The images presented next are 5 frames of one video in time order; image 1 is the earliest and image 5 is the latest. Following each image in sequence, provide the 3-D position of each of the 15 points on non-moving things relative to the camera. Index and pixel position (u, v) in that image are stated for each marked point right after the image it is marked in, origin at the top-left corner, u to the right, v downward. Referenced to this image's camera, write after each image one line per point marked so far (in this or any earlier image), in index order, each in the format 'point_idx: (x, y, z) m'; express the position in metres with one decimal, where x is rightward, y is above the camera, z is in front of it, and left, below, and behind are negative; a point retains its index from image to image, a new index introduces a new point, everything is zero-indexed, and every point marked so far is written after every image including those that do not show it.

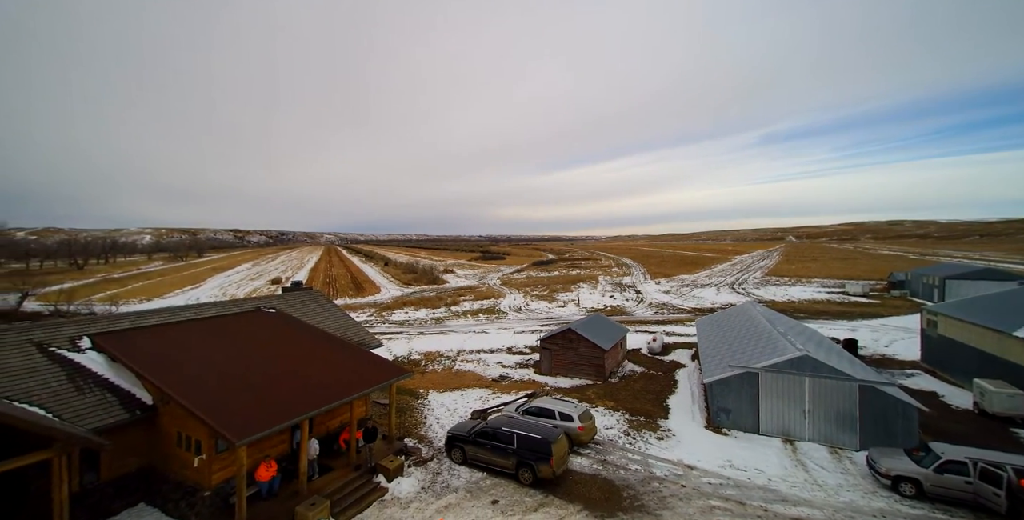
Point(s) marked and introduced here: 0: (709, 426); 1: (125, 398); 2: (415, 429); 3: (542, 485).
0: (+7.7, -6.5, +16.0) m
1: (-9.4, -3.4, +10.0) m
2: (-3.5, -6.0, +14.6) m
3: (+0.8, -6.3, +11.5) m
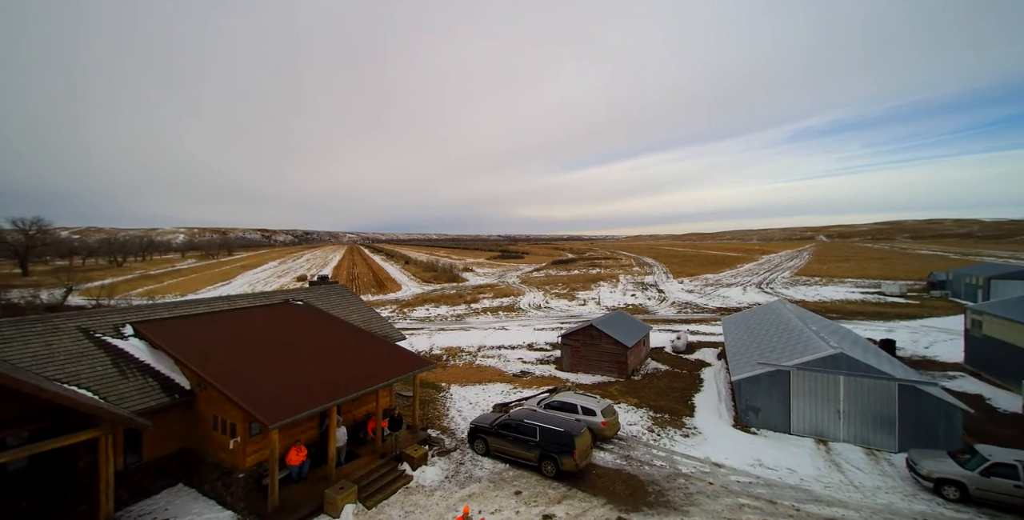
0: (+8.6, -6.3, +15.6) m
1: (-8.8, -3.1, +10.5) m
2: (-2.7, -5.8, +14.8) m
3: (+1.5, -6.1, +11.4) m
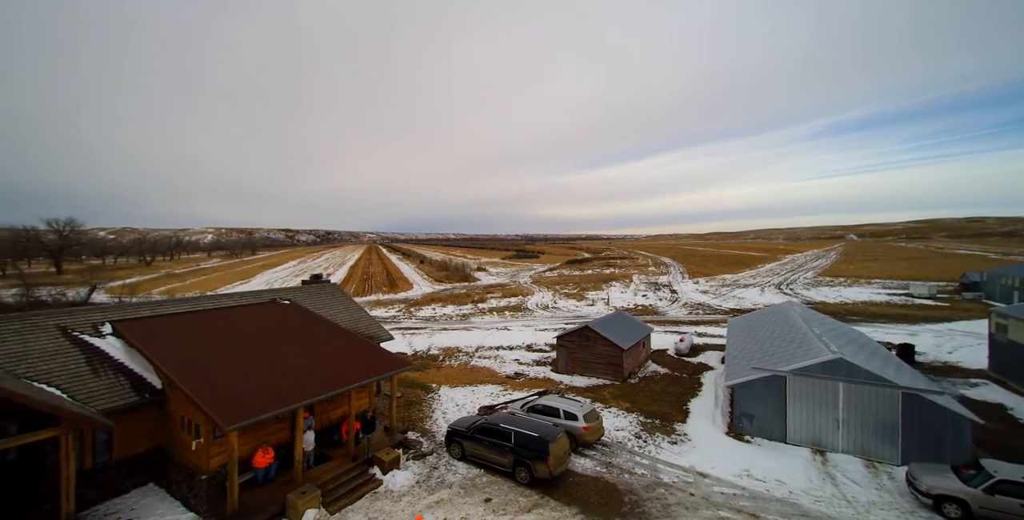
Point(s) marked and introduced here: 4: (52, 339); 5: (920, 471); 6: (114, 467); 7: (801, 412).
0: (+8.0, -6.3, +15.0) m
1: (-9.6, -3.1, +10.5) m
2: (-3.3, -5.8, +14.6) m
3: (+0.7, -6.1, +11.1) m
4: (-11.9, -2.1, +10.6) m
5: (+10.9, -5.6, +10.9) m
6: (-9.7, -5.0, +10.0) m
7: (+9.9, -5.2, +14.0) m
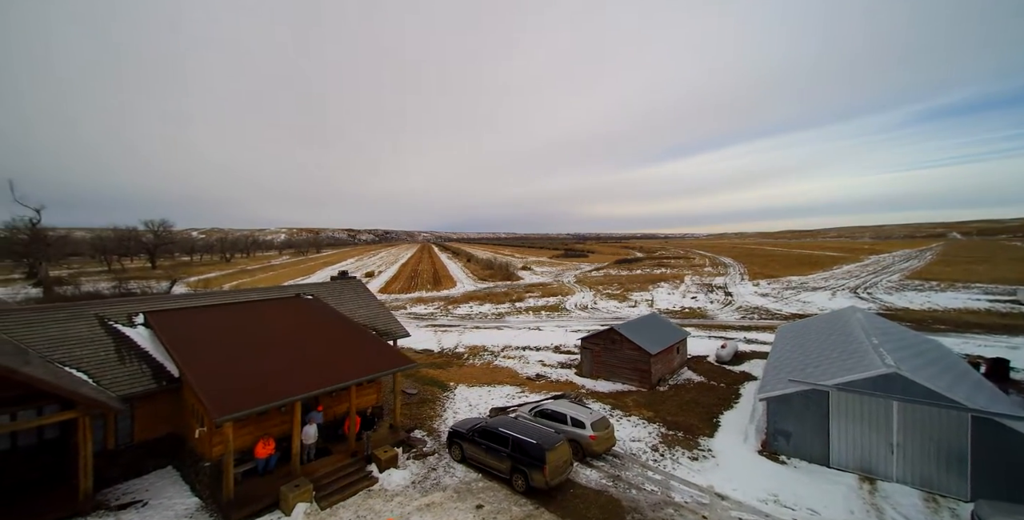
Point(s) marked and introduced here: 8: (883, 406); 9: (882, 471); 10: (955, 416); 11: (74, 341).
0: (+8.3, -6.3, +13.5) m
1: (-9.7, -3.0, +11.2) m
2: (-2.9, -5.7, +14.5) m
3: (+0.6, -6.0, +10.5) m
4: (-11.9, -1.9, +11.6) m
5: (+10.7, -5.6, +9.2) m
6: (-9.8, -4.9, +10.7) m
7: (+10.1, -5.2, +12.3) m
8: (+10.7, -4.2, +11.9) m
9: (+10.7, -6.1, +11.9) m
10: (+11.9, -4.2, +11.0) m
11: (-11.7, -2.2, +10.9) m
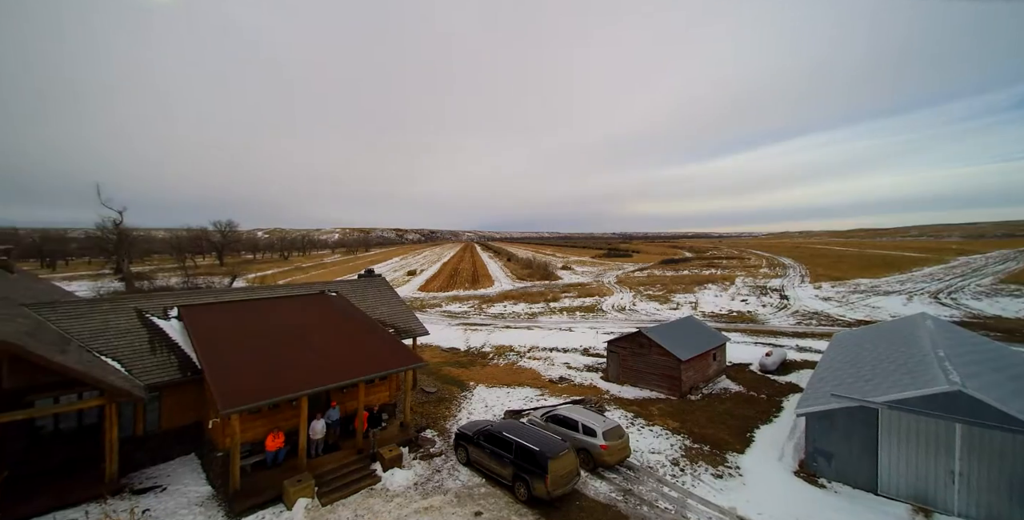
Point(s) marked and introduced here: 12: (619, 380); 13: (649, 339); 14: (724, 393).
0: (+8.6, -6.3, +12.2) m
1: (-9.5, -2.9, +11.9) m
2: (-2.4, -5.6, +14.4) m
3: (+0.7, -6.0, +10.1) m
4: (-11.7, -1.8, +12.4) m
5: (+10.5, -5.7, +7.6) m
6: (-9.7, -4.8, +11.3) m
7: (+10.3, -5.2, +10.8) m
8: (+10.9, -4.3, +10.3) m
9: (+10.8, -6.1, +10.3) m
10: (+11.9, -4.3, +9.3) m
11: (-11.5, -2.1, +11.8) m
12: (+5.2, -5.8, +19.7) m
13: (+6.2, -3.5, +18.5) m
14: (+9.6, -6.0, +18.6) m
